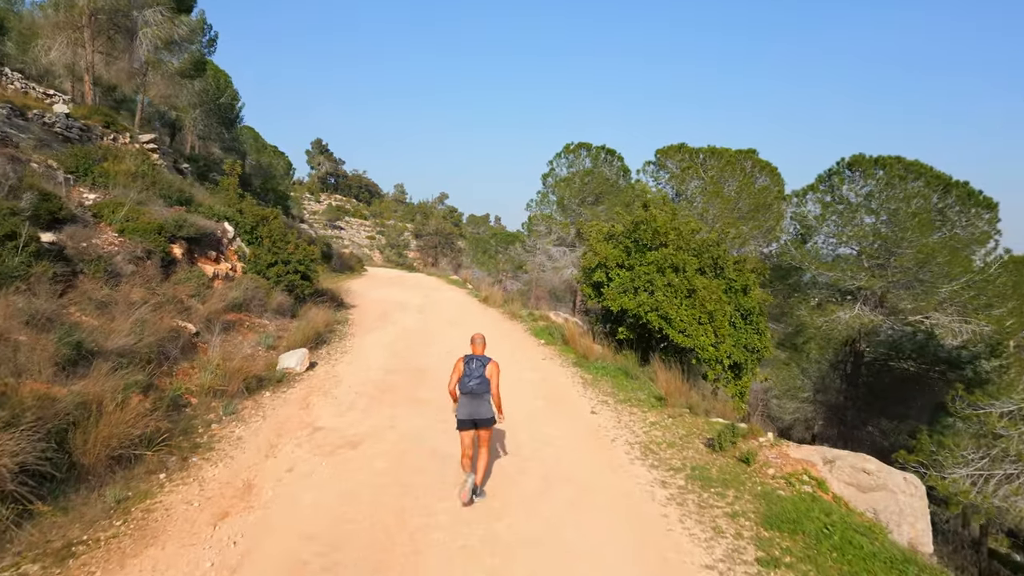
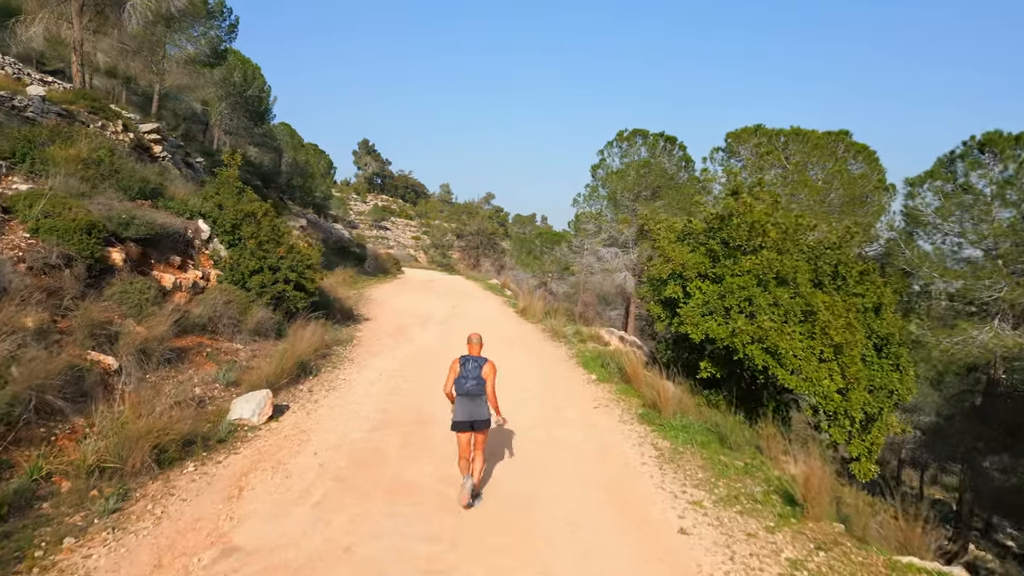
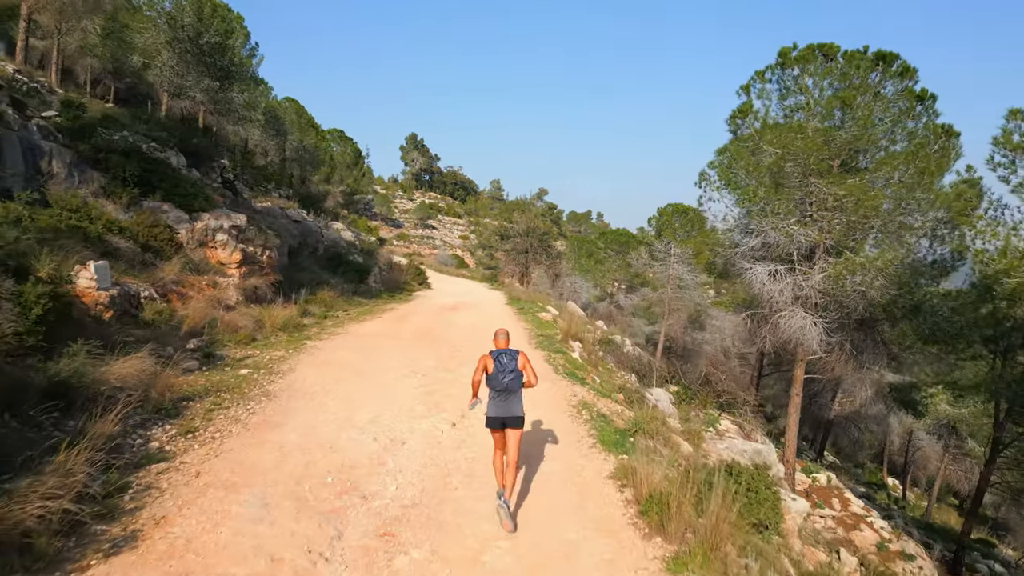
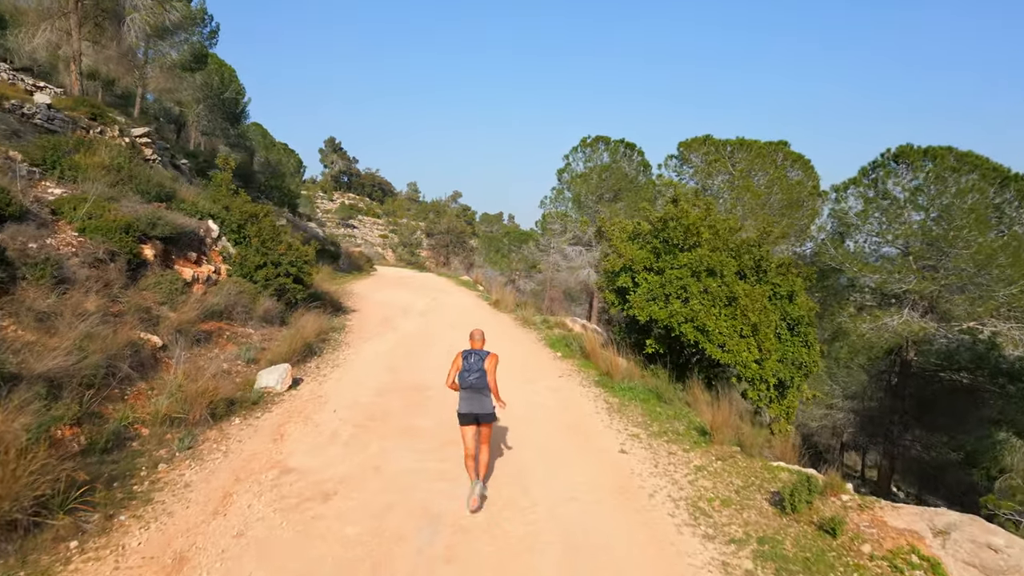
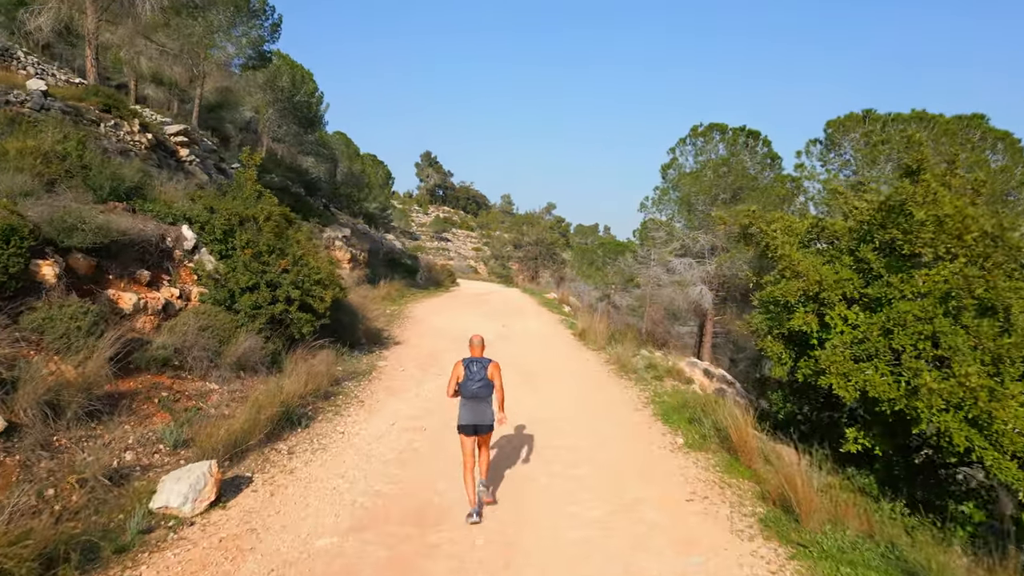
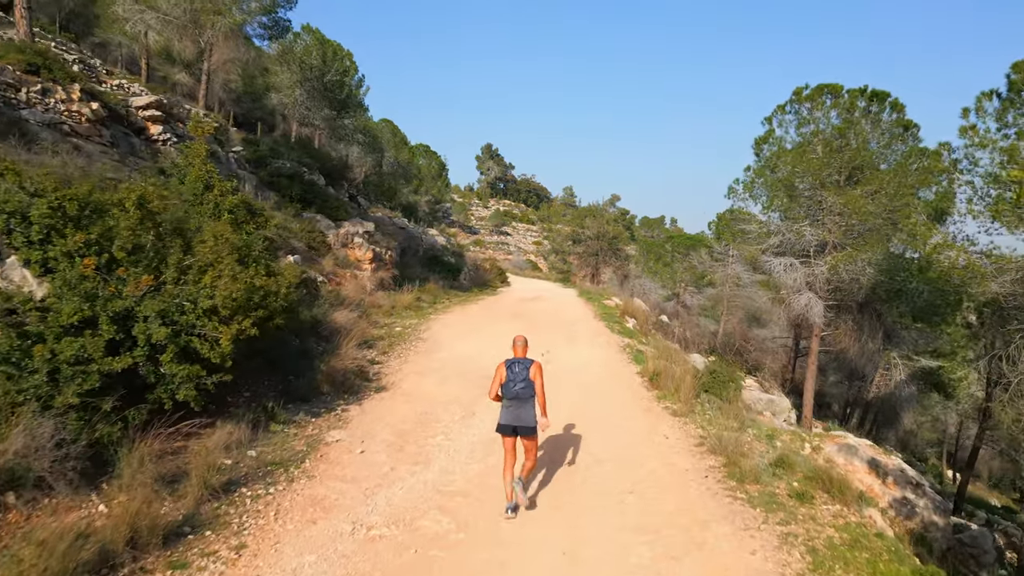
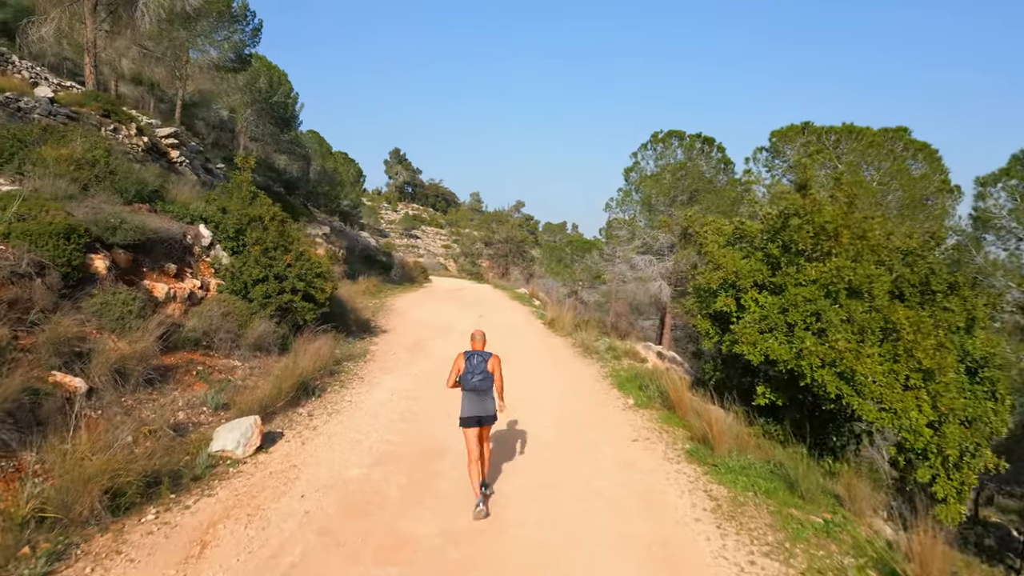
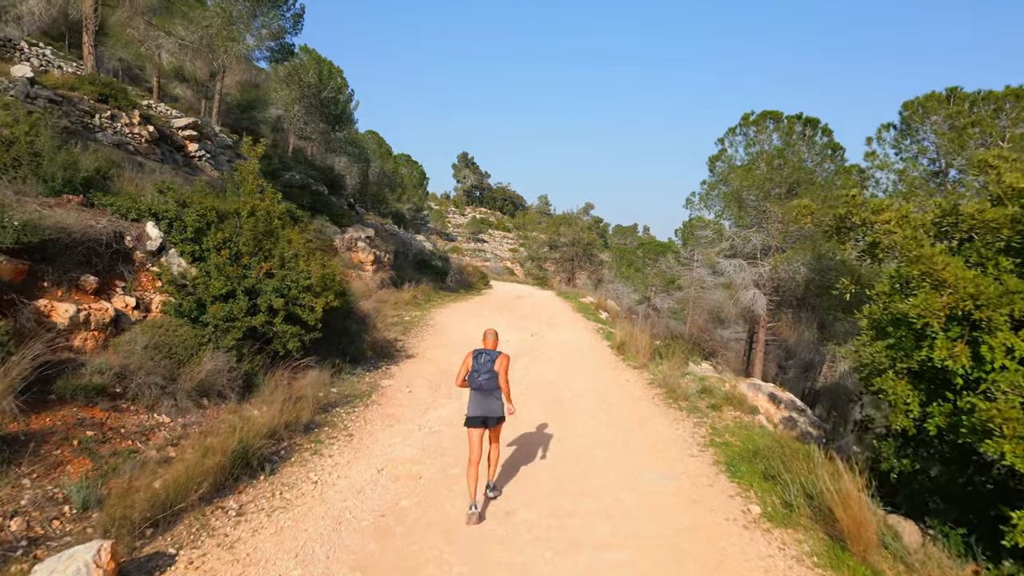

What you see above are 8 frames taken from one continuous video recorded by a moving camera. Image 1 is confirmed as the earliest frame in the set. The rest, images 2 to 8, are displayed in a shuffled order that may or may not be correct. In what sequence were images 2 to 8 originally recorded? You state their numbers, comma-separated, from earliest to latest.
4, 2, 7, 5, 8, 6, 3
